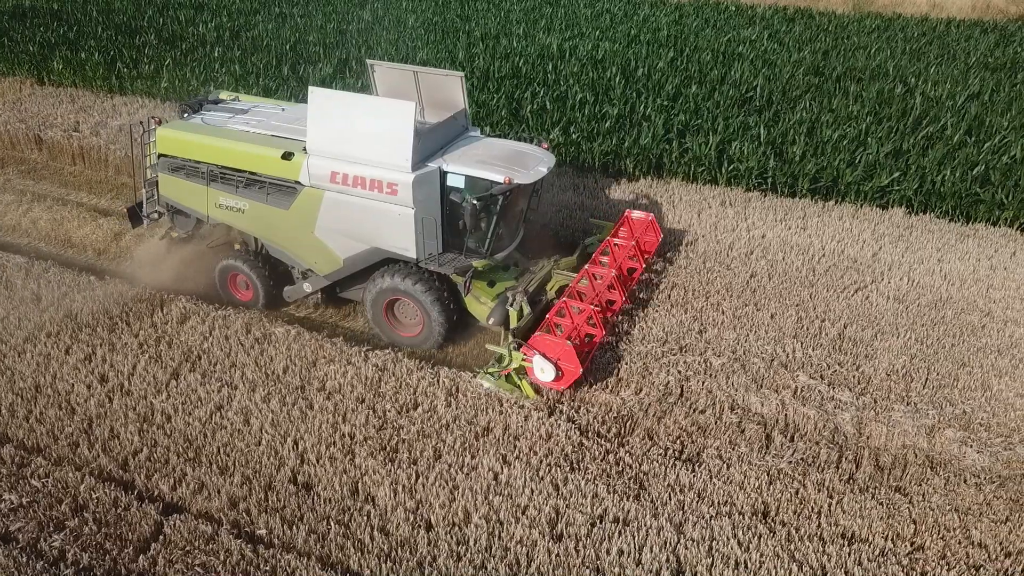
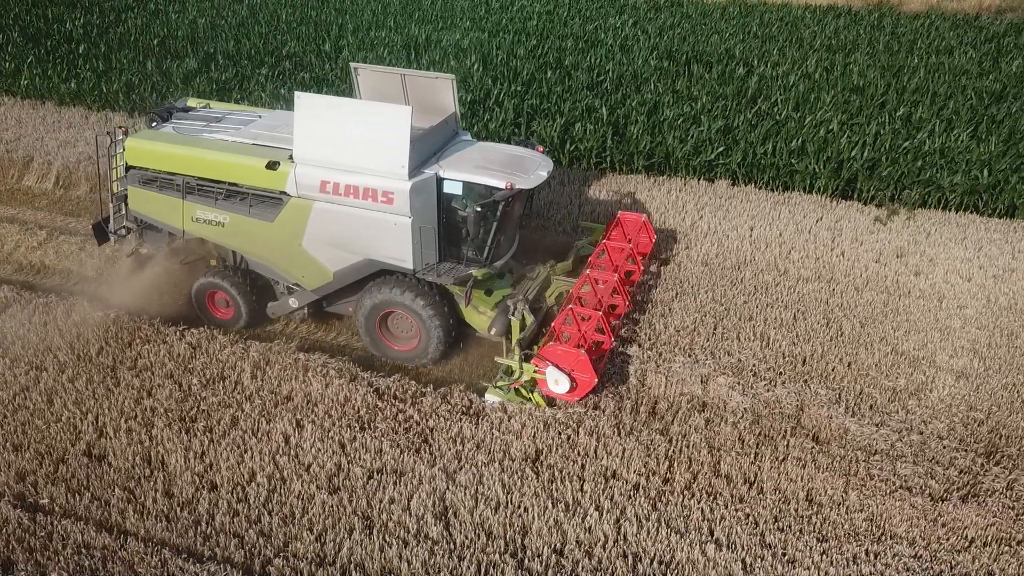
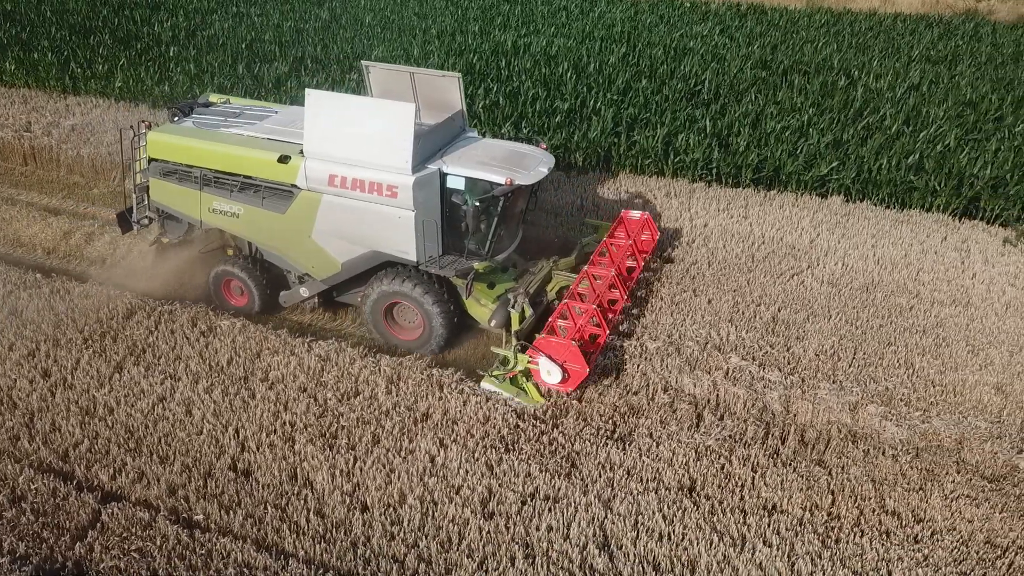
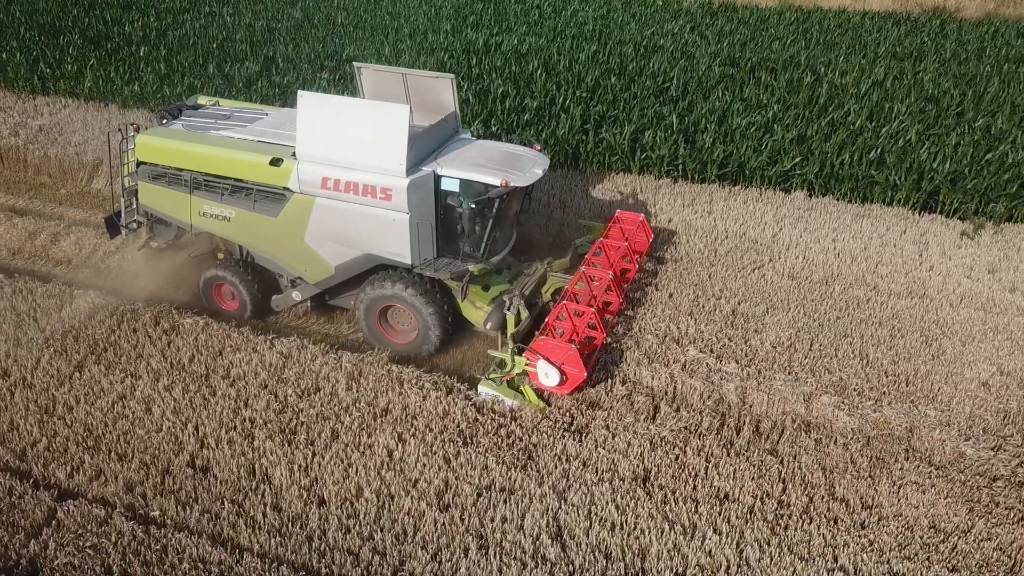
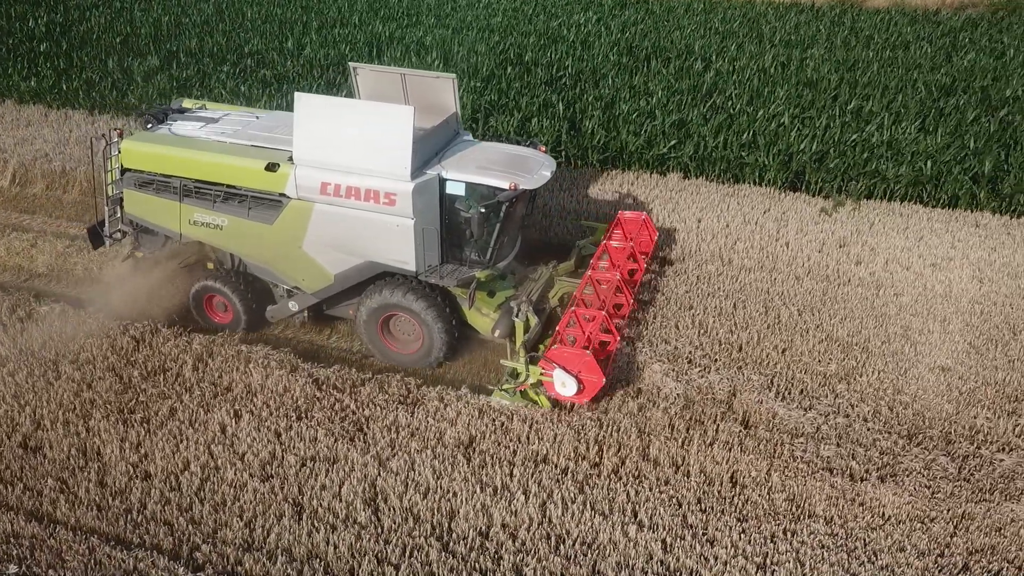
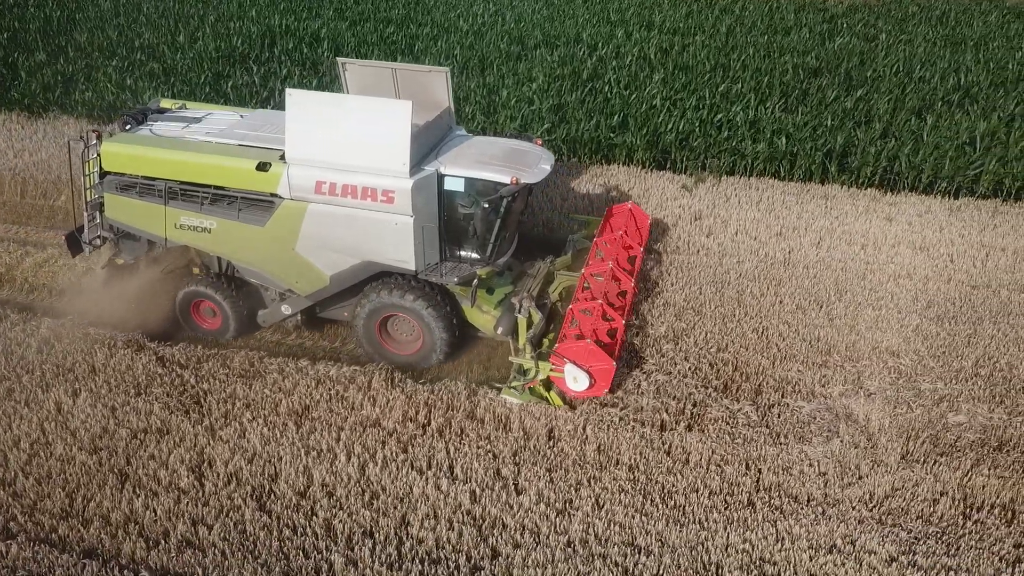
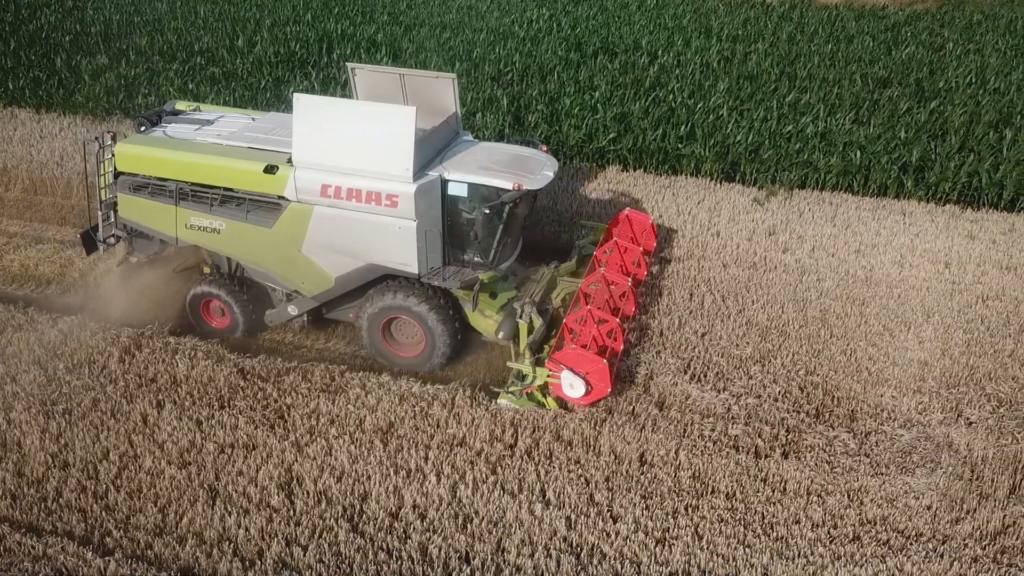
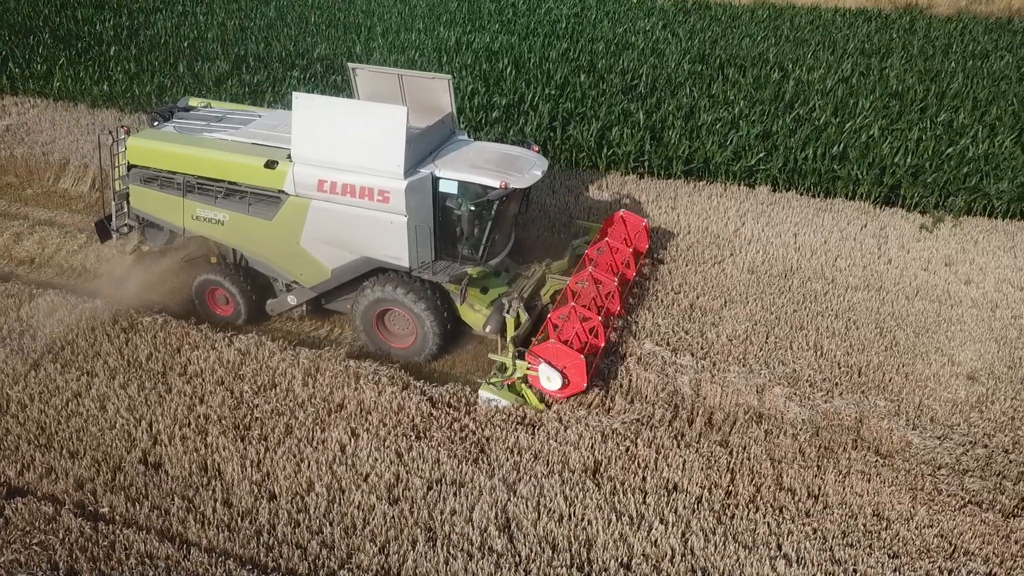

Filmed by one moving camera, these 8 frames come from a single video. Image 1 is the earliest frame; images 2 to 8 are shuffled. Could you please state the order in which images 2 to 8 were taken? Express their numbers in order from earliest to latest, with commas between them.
3, 4, 8, 2, 5, 7, 6
